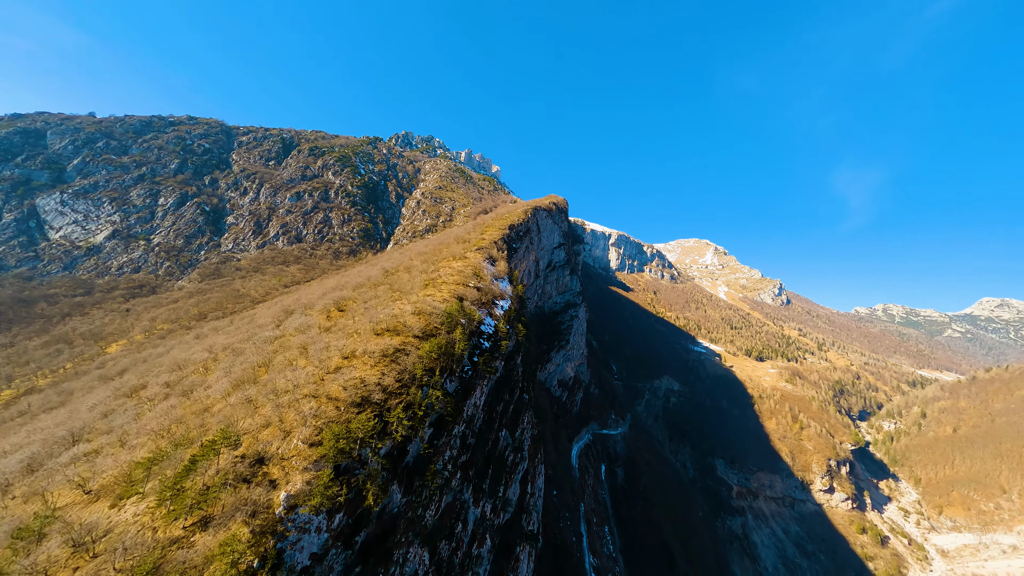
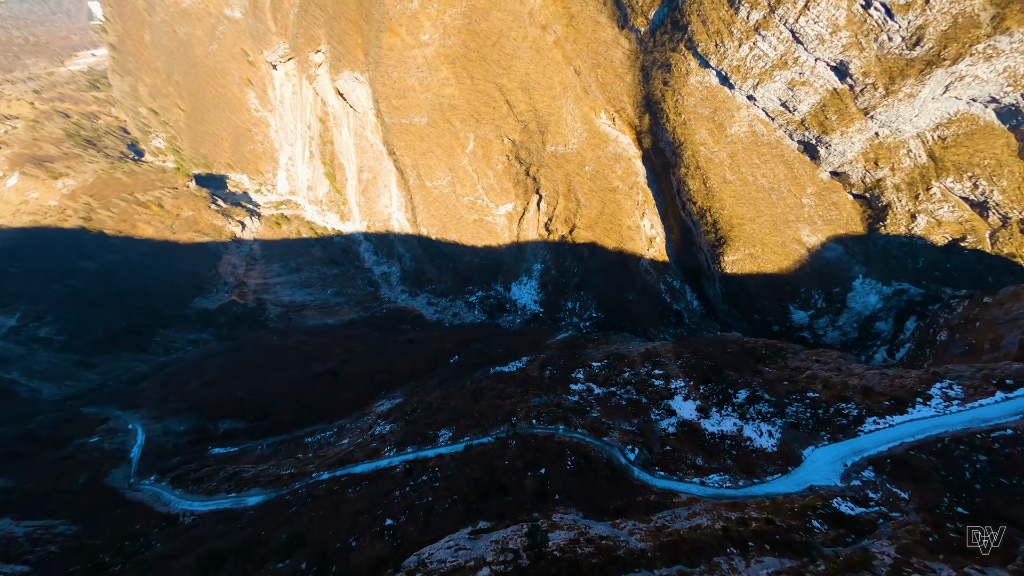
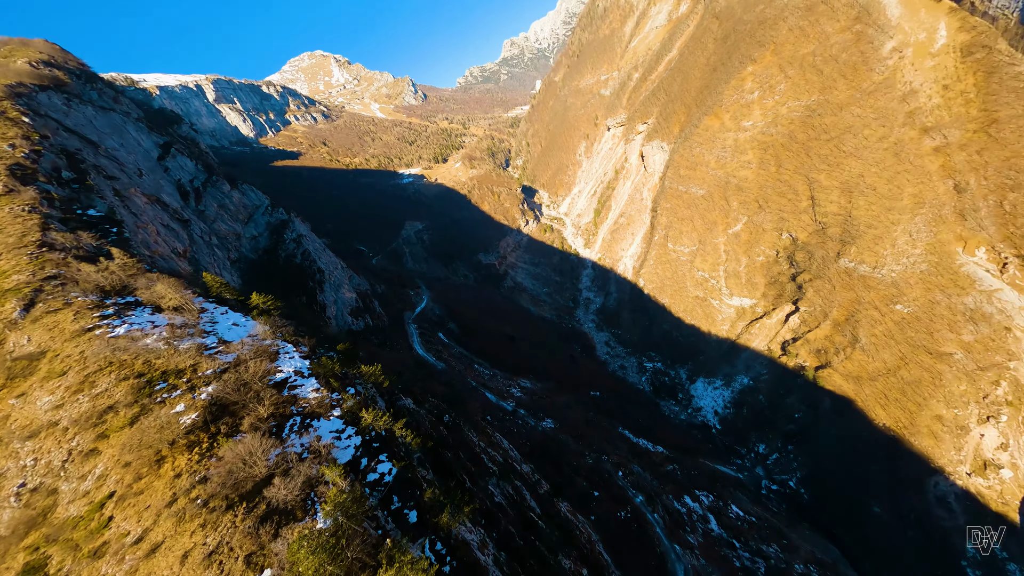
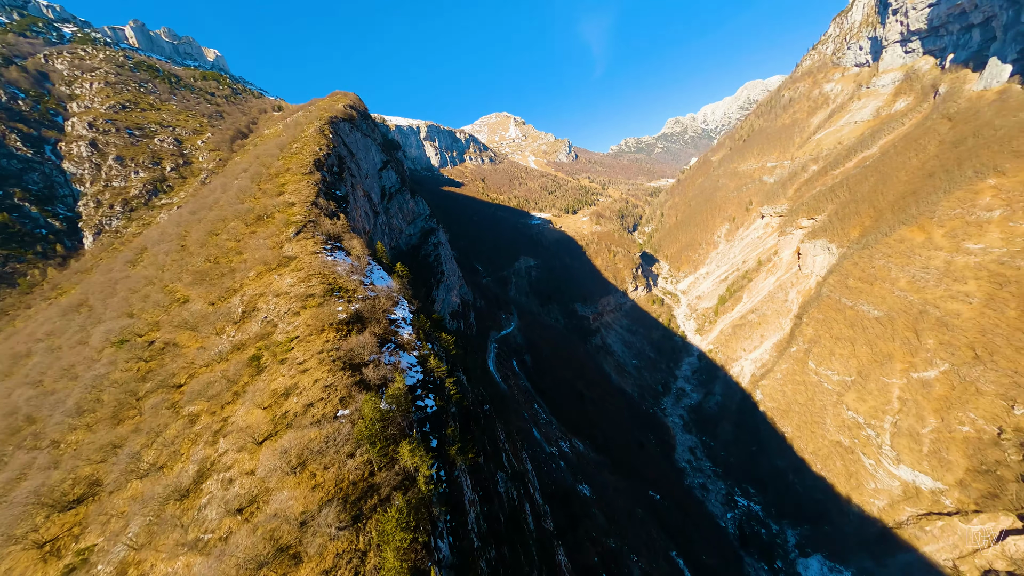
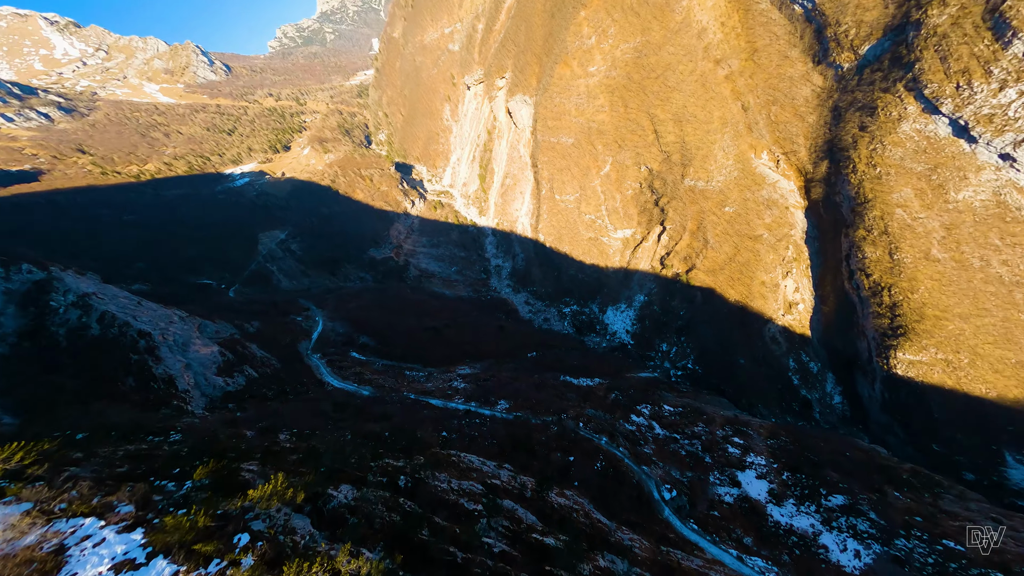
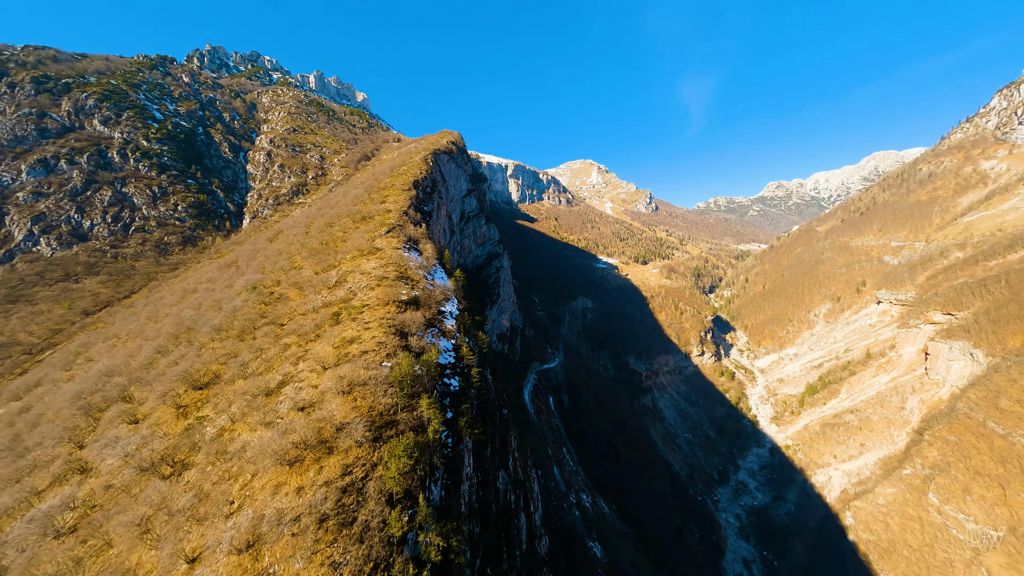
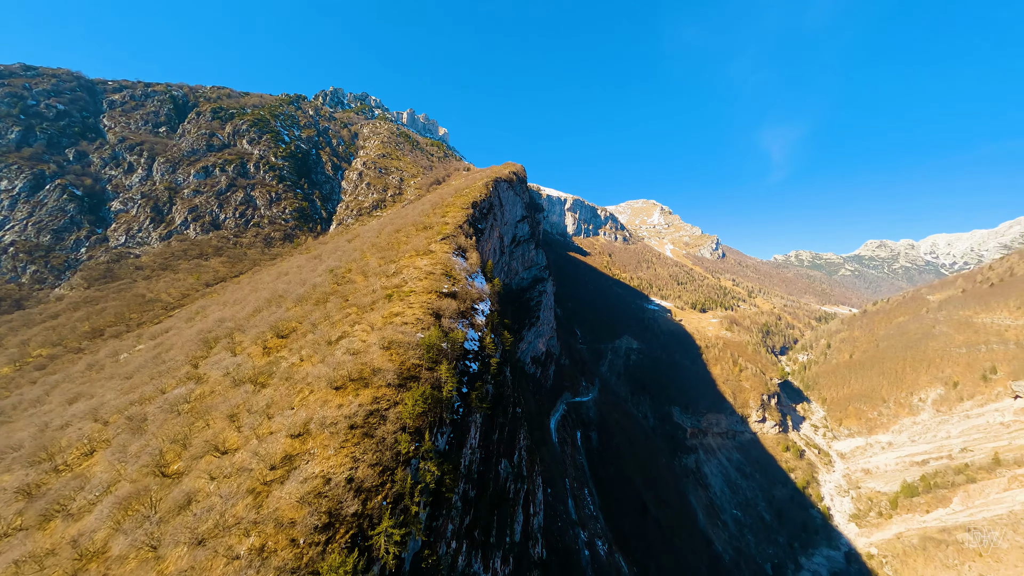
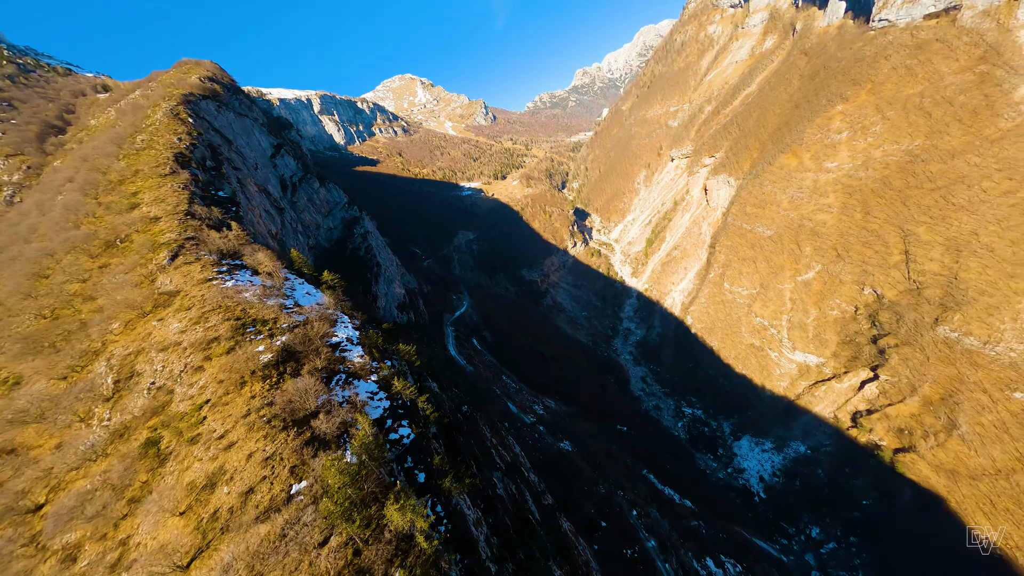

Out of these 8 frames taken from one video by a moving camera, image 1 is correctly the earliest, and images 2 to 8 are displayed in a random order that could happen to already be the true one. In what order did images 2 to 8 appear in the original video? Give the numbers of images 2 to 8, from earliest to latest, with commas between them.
7, 6, 4, 8, 3, 5, 2
